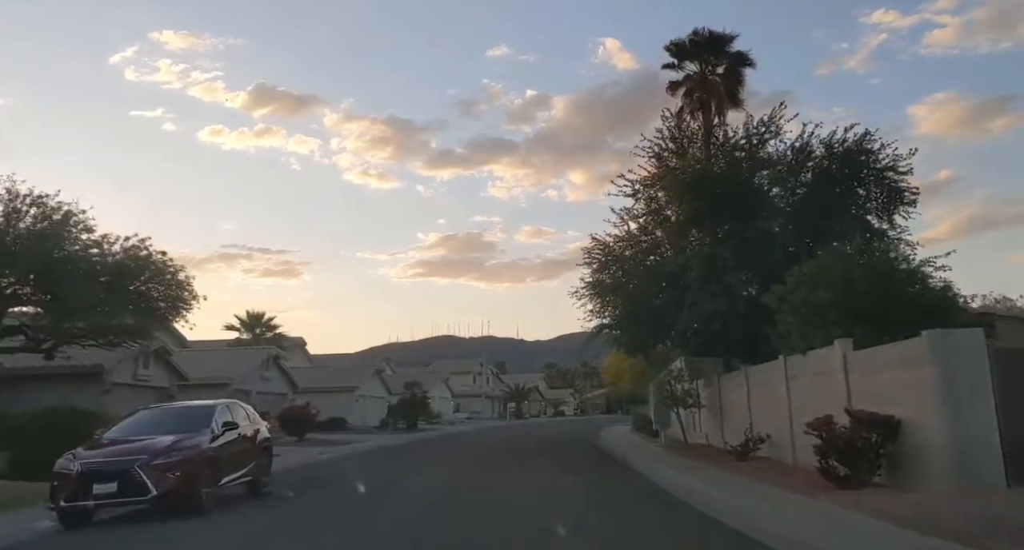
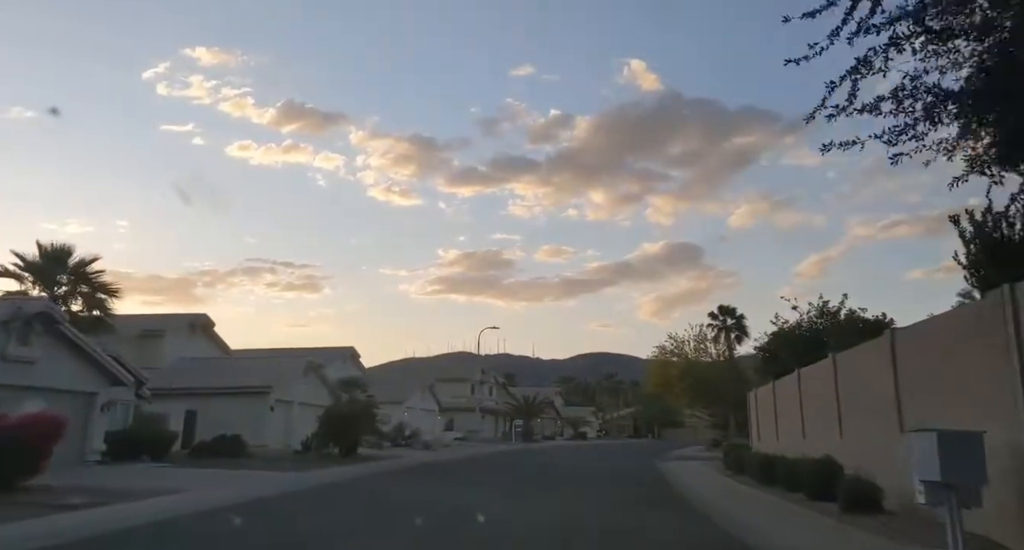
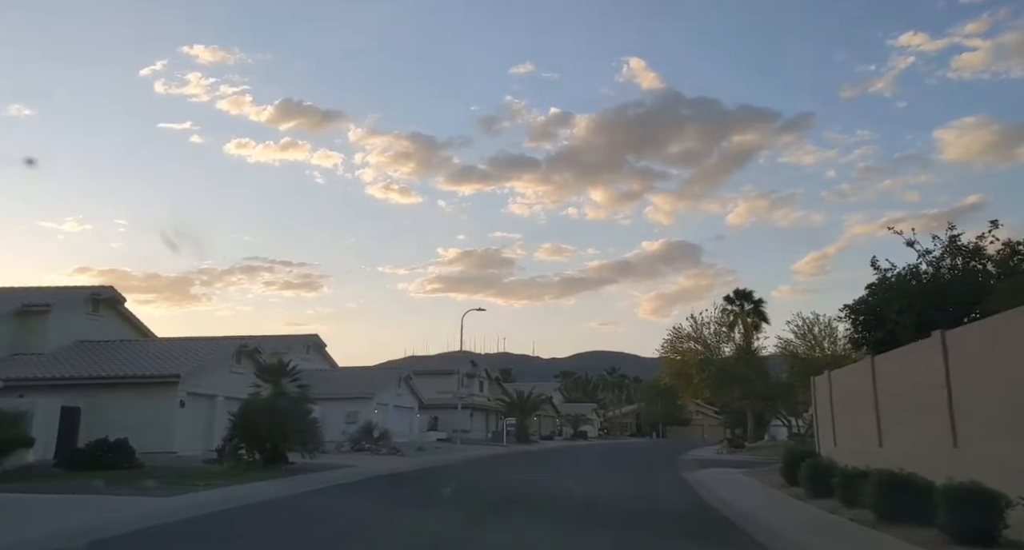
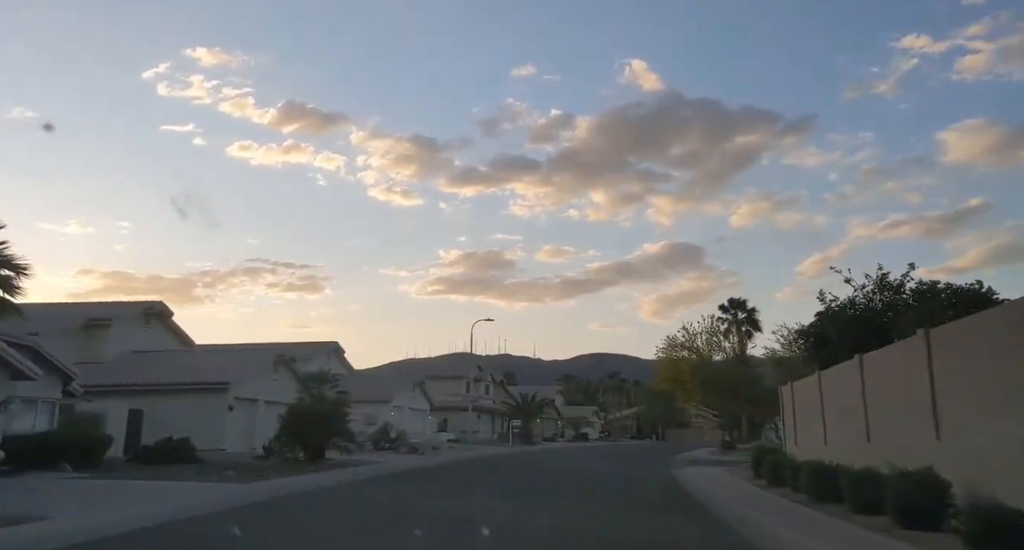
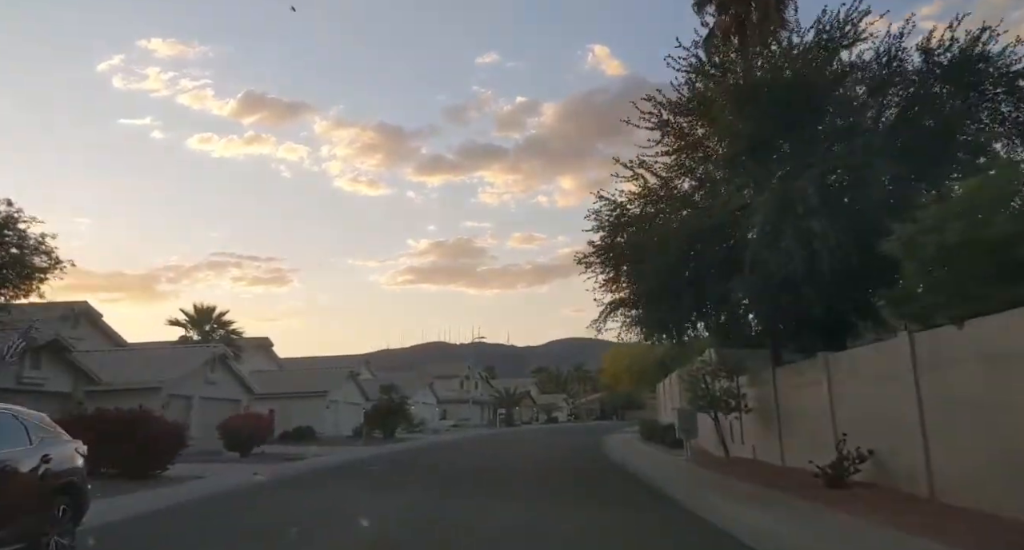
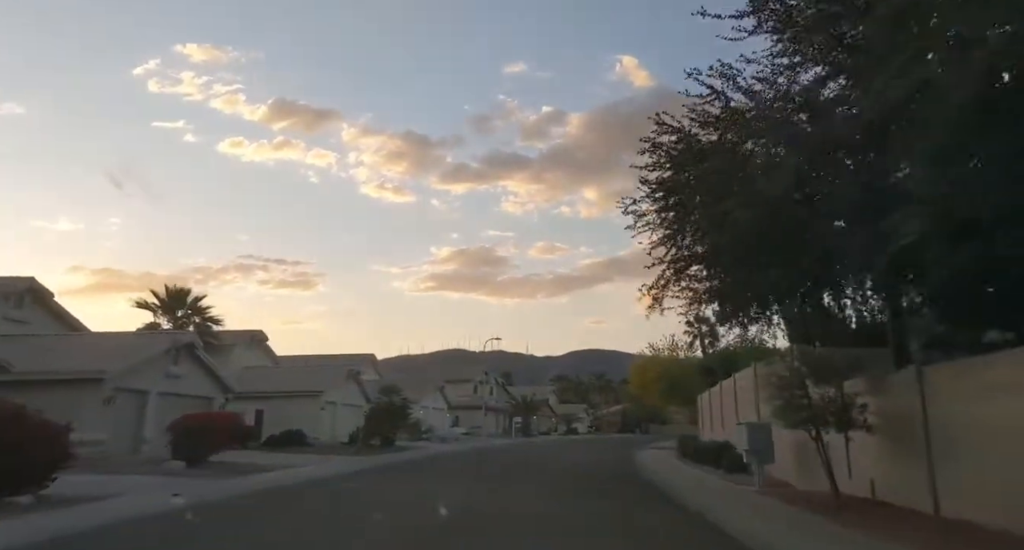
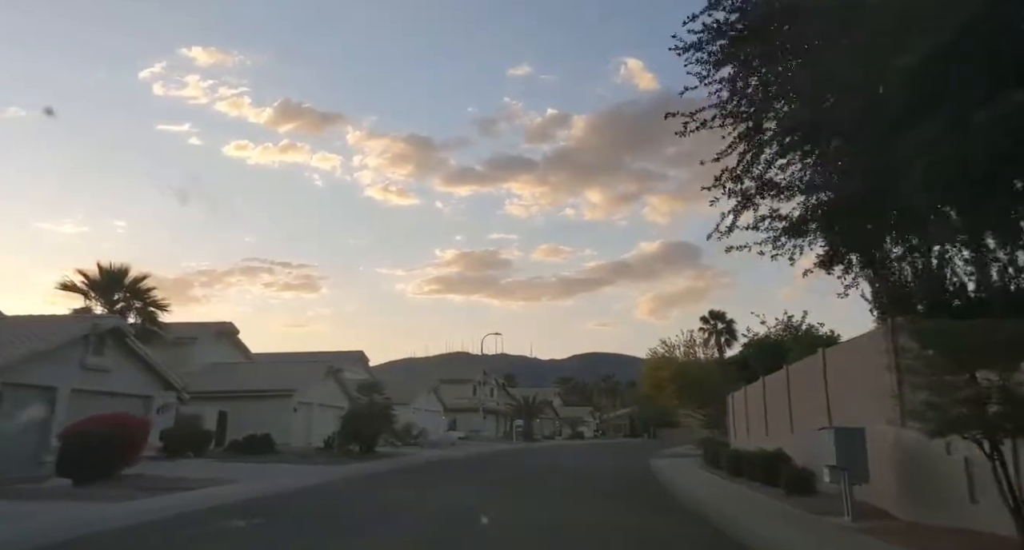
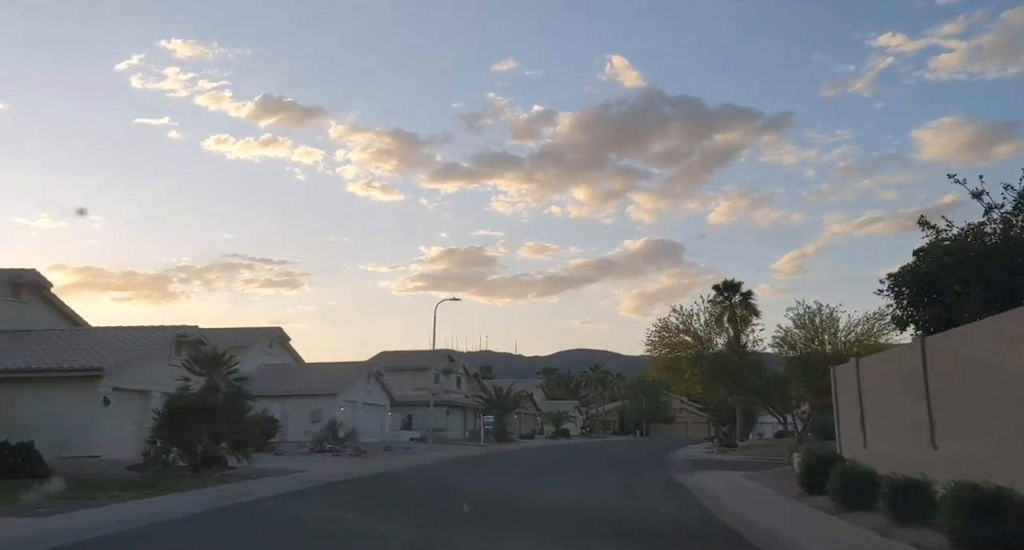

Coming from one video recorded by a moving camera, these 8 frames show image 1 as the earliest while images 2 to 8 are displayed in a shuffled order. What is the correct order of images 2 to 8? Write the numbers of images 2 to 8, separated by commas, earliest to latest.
5, 6, 7, 2, 4, 3, 8
